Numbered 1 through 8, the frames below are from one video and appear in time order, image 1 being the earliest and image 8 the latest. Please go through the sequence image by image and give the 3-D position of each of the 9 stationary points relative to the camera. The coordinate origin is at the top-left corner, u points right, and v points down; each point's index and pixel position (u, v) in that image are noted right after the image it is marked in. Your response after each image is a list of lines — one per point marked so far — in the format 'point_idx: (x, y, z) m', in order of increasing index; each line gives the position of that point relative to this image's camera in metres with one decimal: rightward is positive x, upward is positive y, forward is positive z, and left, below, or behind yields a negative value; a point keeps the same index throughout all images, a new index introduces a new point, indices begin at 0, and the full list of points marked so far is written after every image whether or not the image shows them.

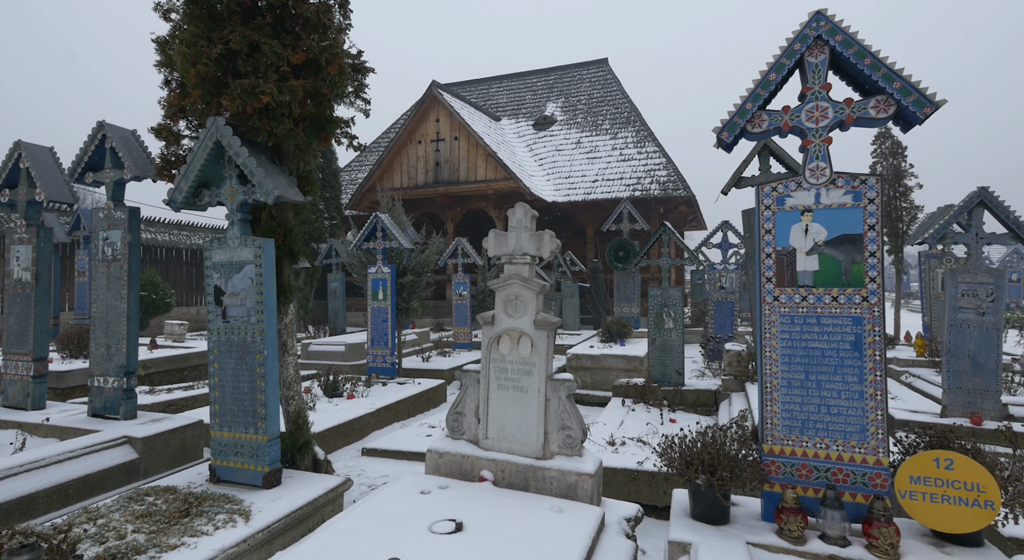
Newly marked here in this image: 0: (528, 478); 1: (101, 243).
0: (+0.1, -1.5, +4.6) m
1: (-4.3, +0.4, +6.3) m
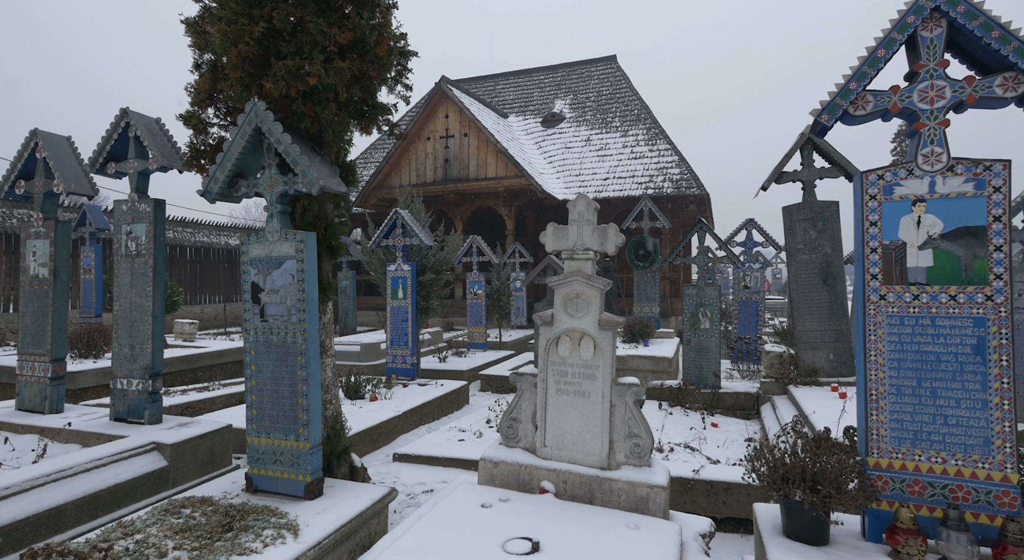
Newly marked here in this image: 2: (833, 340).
0: (+0.6, -1.5, +4.3) m
1: (-3.8, +0.4, +5.9) m
2: (+4.3, -0.8, +8.1) m
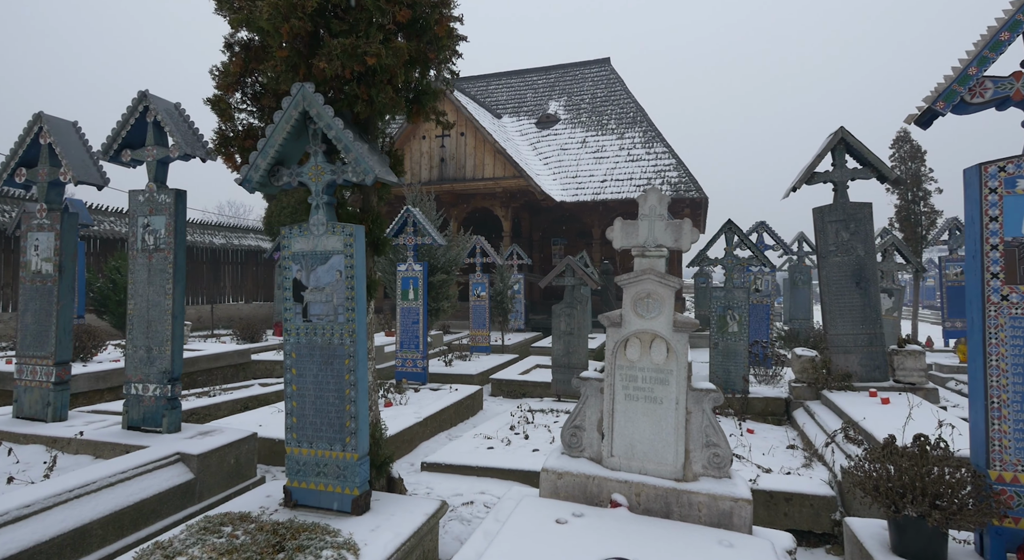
0: (+1.1, -1.5, +4.0) m
1: (-3.4, +0.4, +5.5) m
2: (+4.7, -0.8, +7.9) m
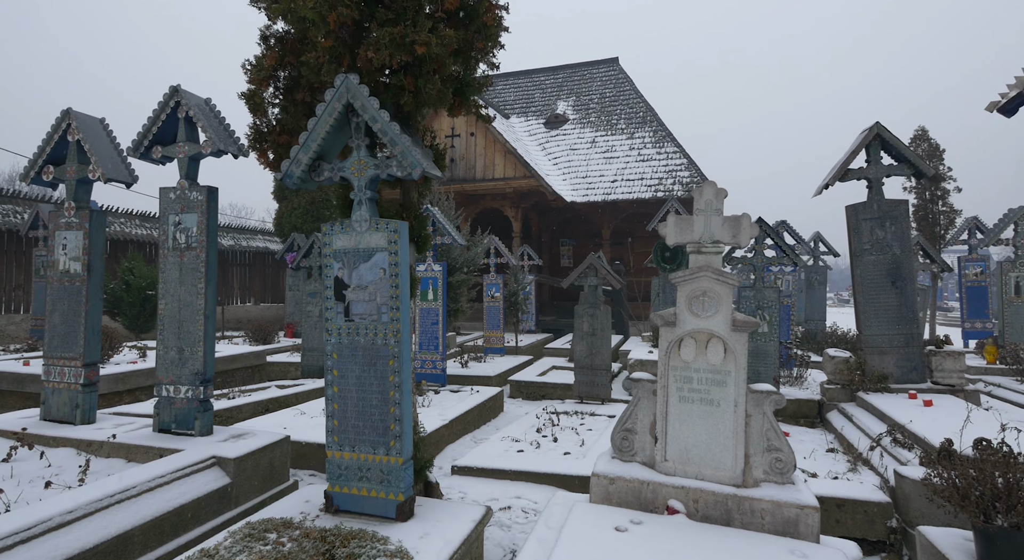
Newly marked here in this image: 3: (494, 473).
0: (+1.4, -1.5, +3.8) m
1: (-3.0, +0.5, +5.4) m
2: (+5.0, -0.8, +7.7) m
3: (-0.2, -2.0, +6.1) m
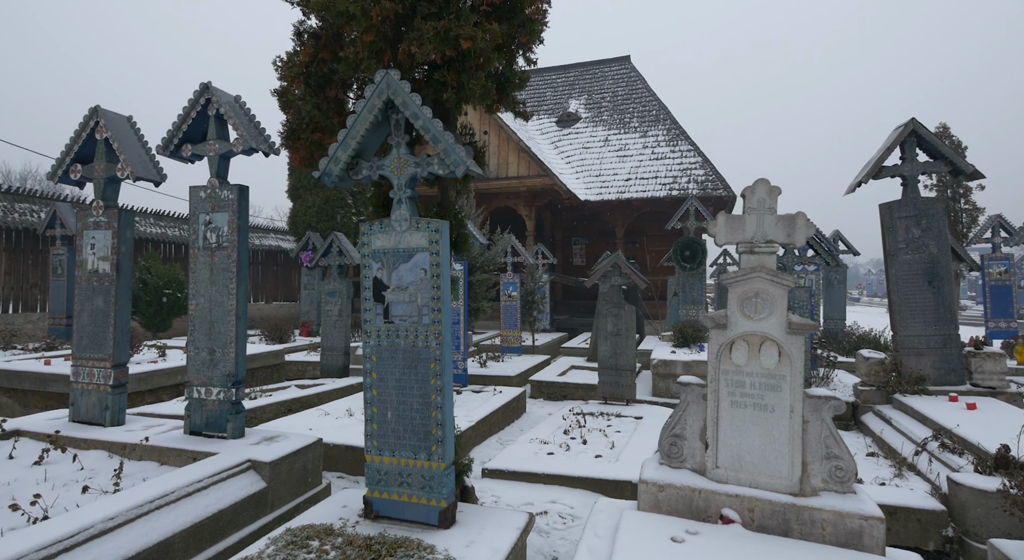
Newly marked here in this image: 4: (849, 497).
0: (+1.7, -1.5, +3.7) m
1: (-2.7, +0.5, +5.3) m
2: (+5.4, -0.8, +7.6) m
3: (+0.1, -2.0, +6.0) m
4: (+2.1, -1.3, +3.7) m
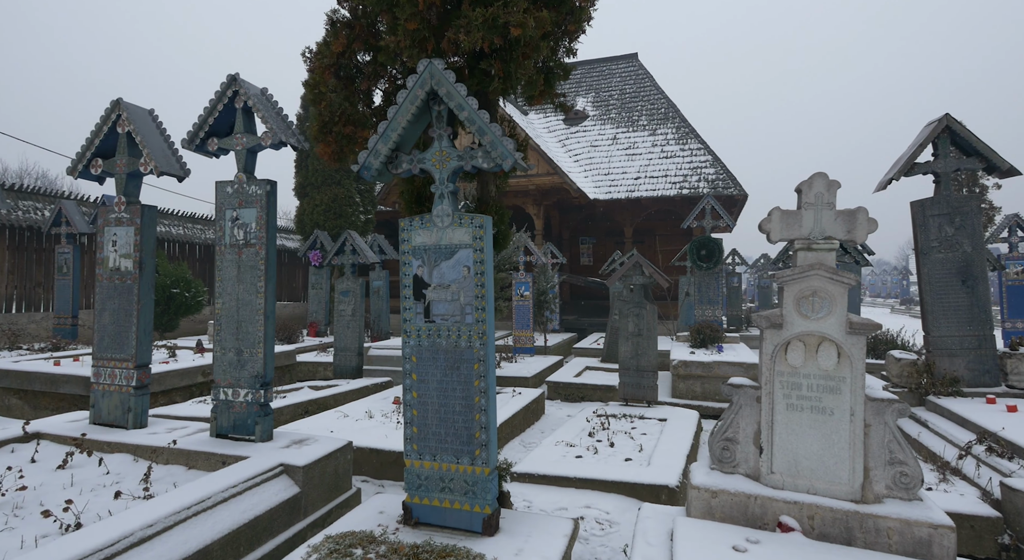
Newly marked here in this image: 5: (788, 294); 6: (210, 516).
0: (+2.0, -1.5, +3.6) m
1: (-2.4, +0.5, +5.1) m
2: (+5.7, -0.8, +7.4) m
3: (+0.4, -2.0, +5.9) m
4: (+2.4, -1.3, +3.6) m
5: (+1.8, -0.1, +3.9) m
6: (-1.9, -1.4, +3.7) m
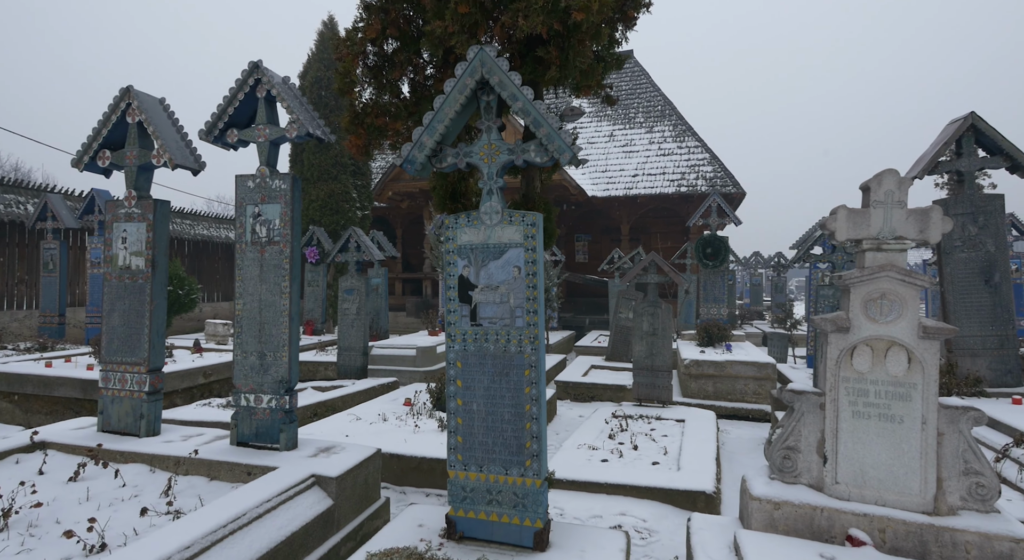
0: (+2.4, -1.5, +3.4) m
1: (-2.1, +0.5, +4.9) m
2: (+5.9, -0.8, +7.3) m
3: (+0.7, -2.0, +5.7) m
4: (+2.7, -1.3, +3.4) m
5: (+2.1, -0.1, +3.7) m
6: (-1.5, -1.4, +3.4) m
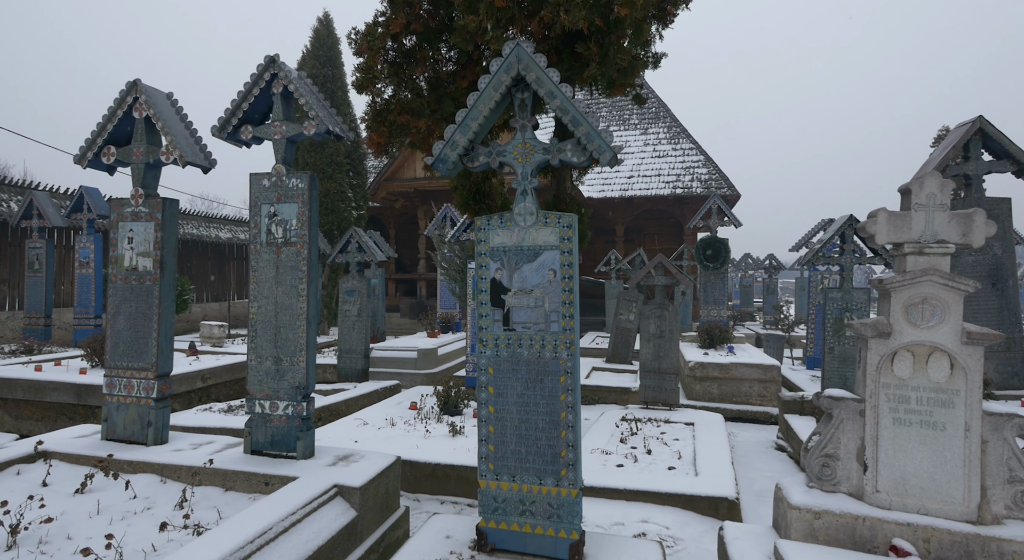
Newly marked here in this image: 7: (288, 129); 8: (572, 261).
0: (+2.6, -1.5, +3.3) m
1: (-1.9, +0.5, +4.7) m
2: (+6.1, -0.9, +7.3) m
3: (+0.9, -2.0, +5.6) m
4: (+2.9, -1.4, +3.4) m
5: (+2.3, -0.1, +3.7) m
6: (-1.3, -1.5, +3.2) m
7: (-1.7, +1.2, +4.6) m
8: (+0.4, +0.1, +3.6) m
